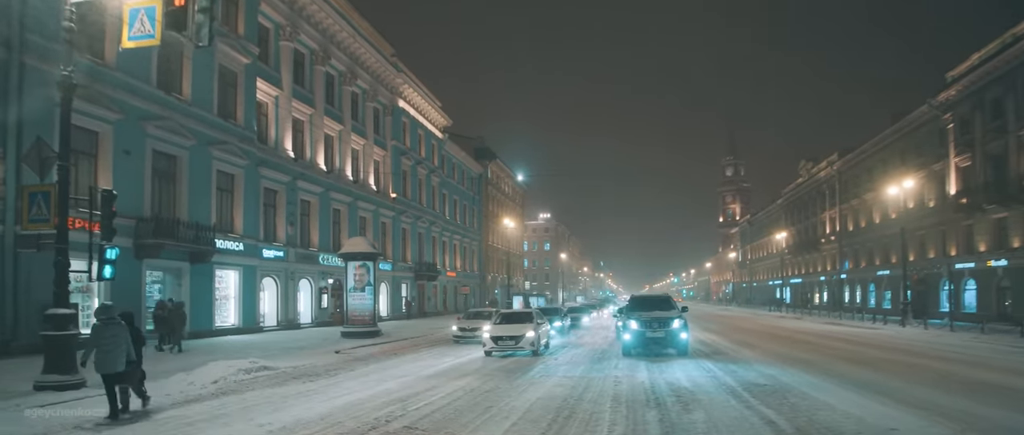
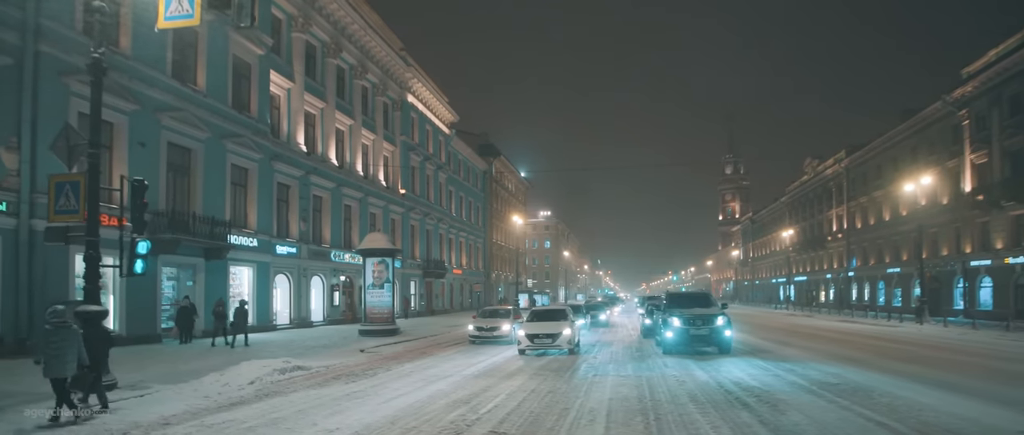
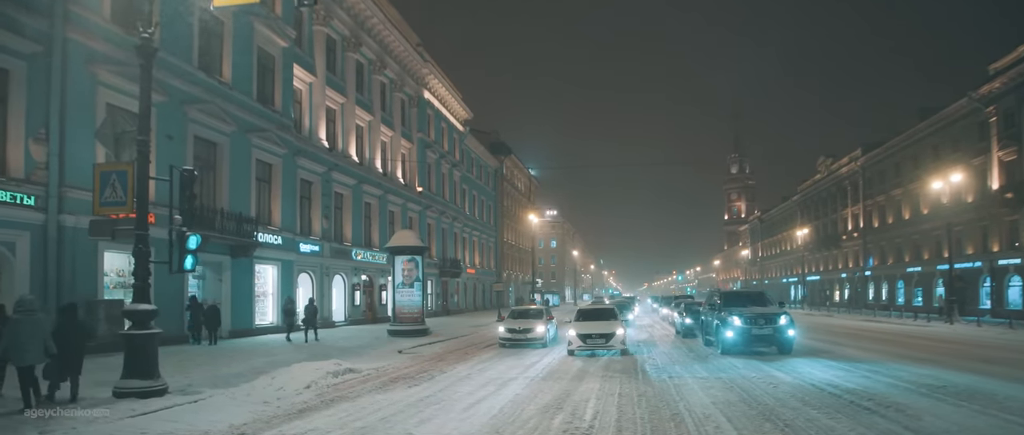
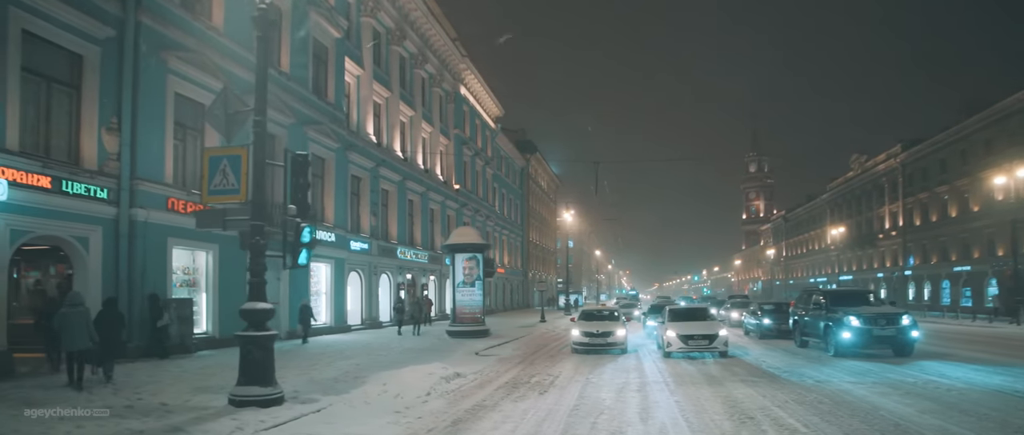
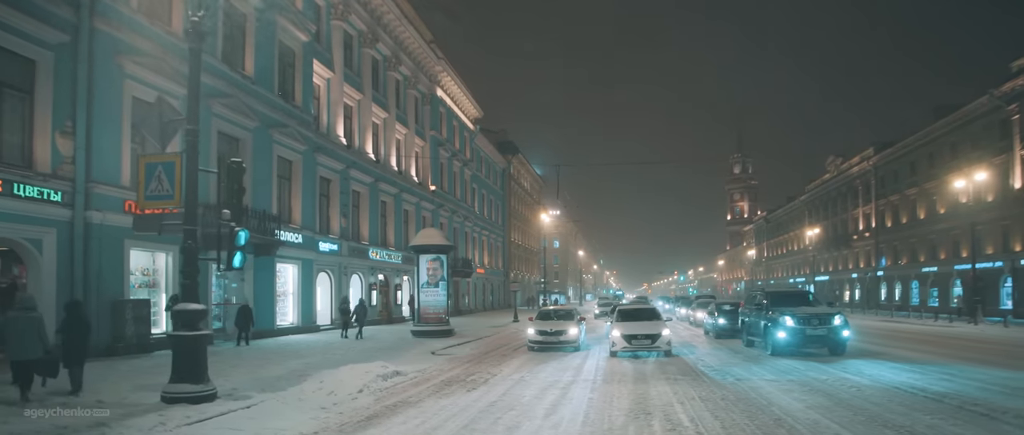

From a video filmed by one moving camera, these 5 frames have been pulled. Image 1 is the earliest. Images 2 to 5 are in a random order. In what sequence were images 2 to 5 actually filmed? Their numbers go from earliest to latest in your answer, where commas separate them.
2, 3, 5, 4
